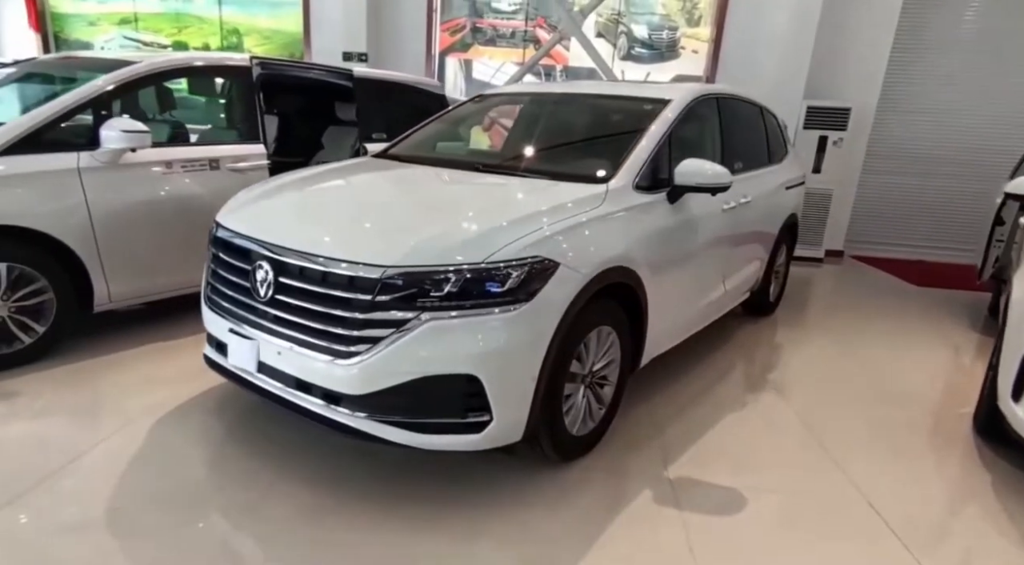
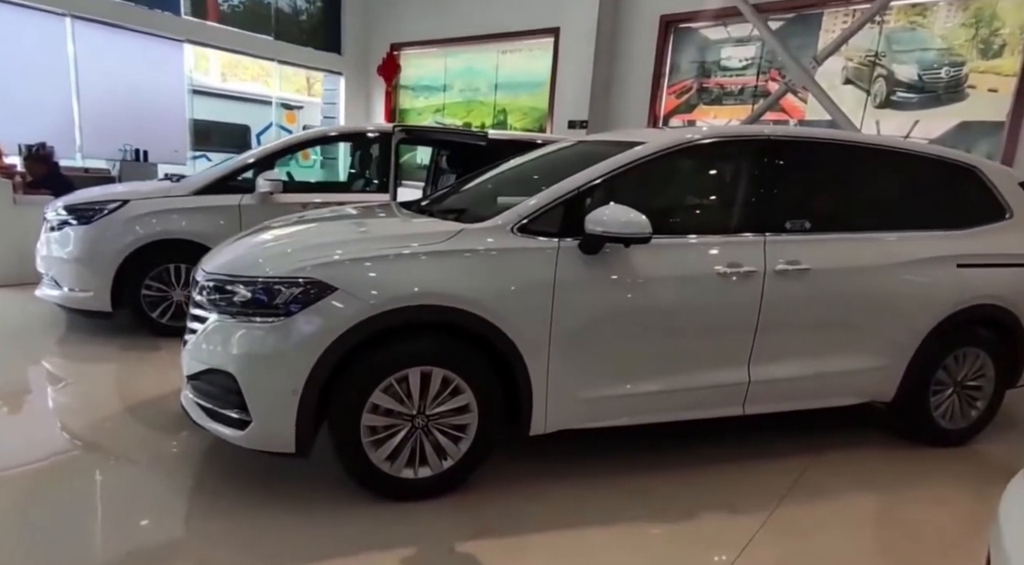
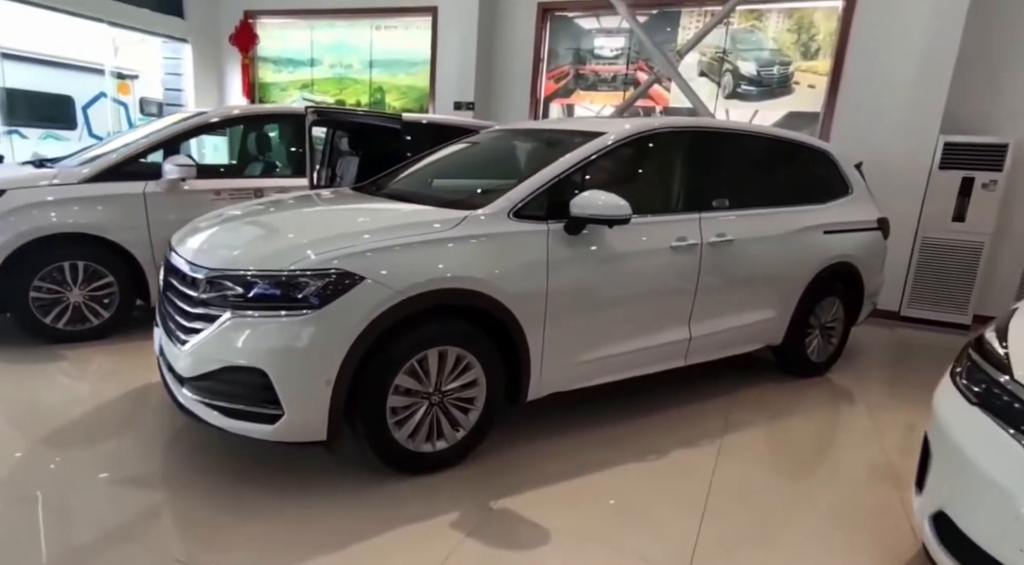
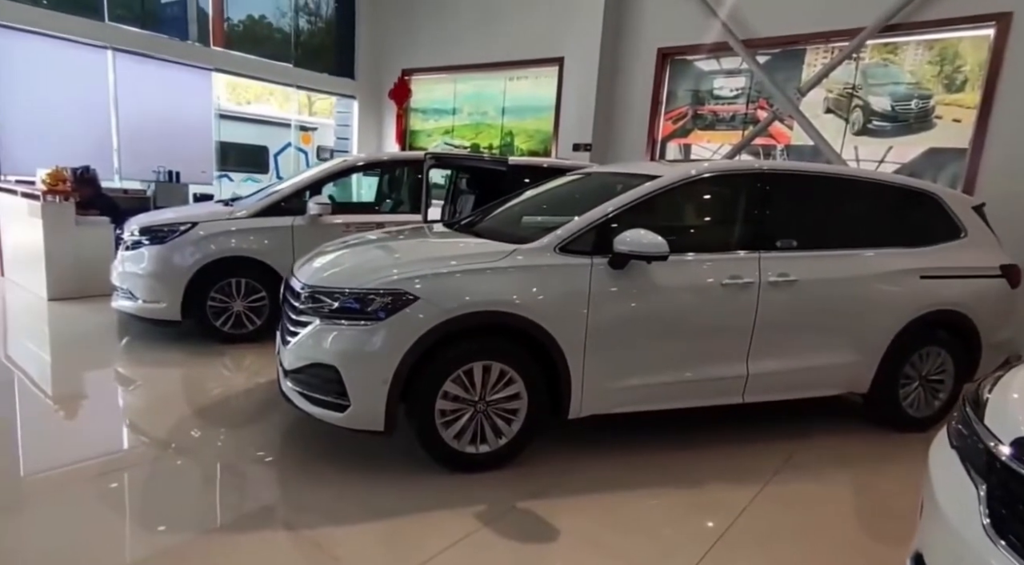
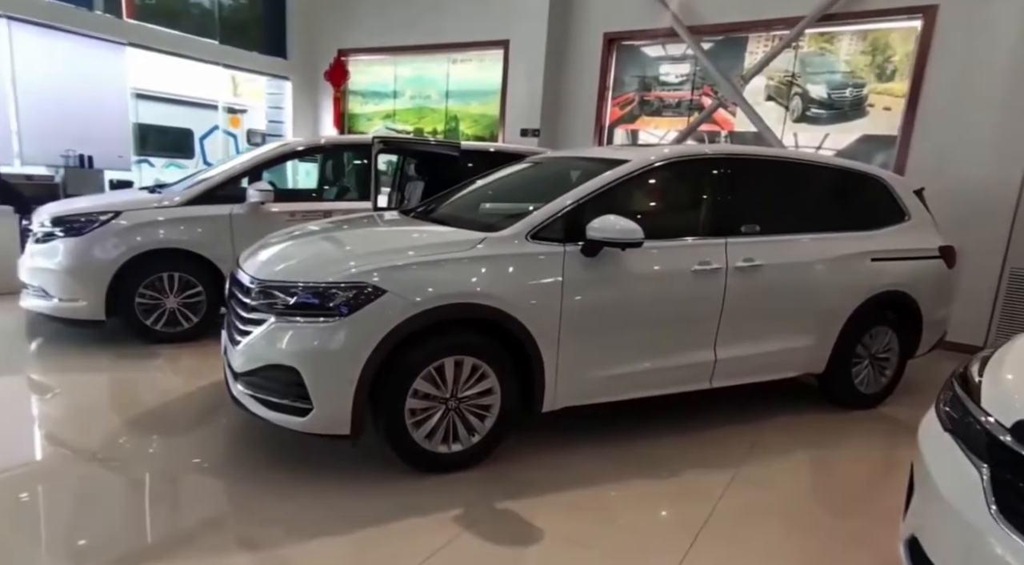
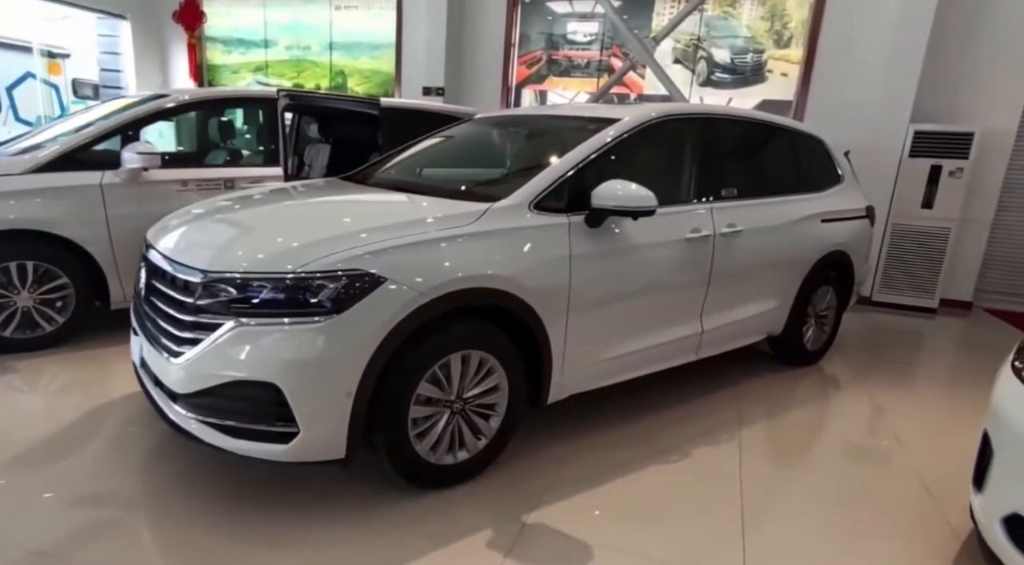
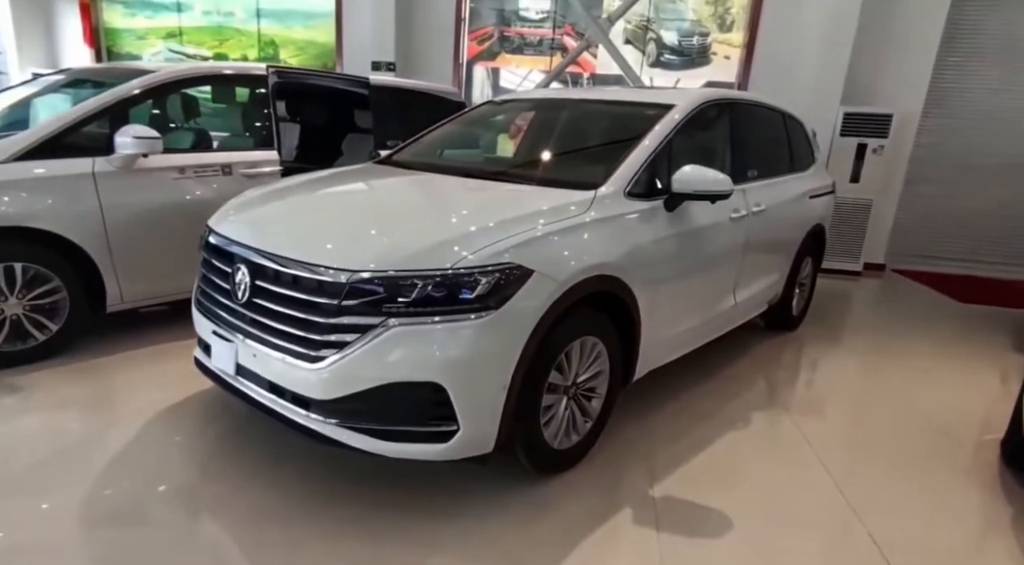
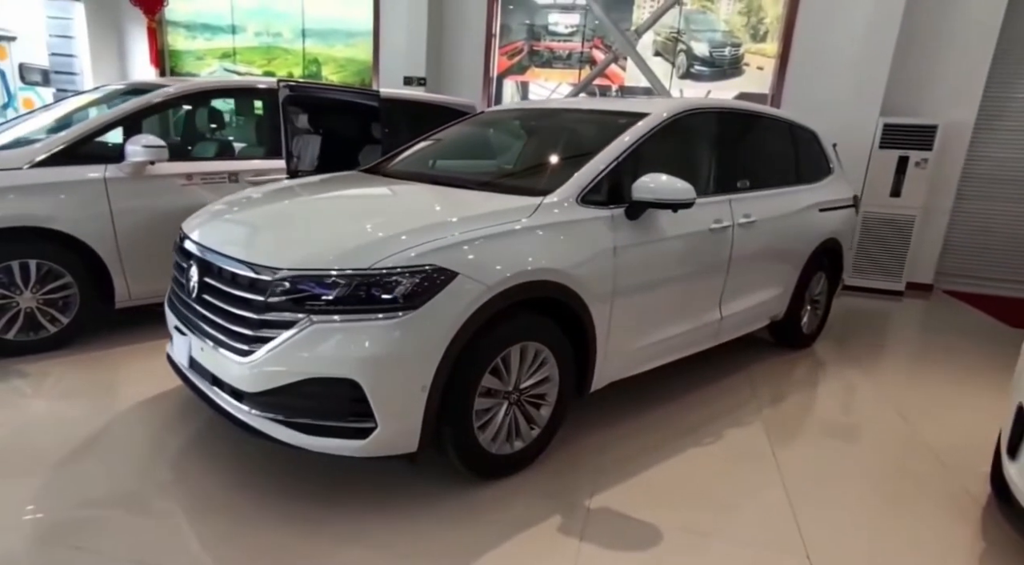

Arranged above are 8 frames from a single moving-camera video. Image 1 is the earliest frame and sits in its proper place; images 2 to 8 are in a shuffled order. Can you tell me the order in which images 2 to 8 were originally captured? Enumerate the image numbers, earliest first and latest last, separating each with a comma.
7, 8, 6, 3, 5, 4, 2
